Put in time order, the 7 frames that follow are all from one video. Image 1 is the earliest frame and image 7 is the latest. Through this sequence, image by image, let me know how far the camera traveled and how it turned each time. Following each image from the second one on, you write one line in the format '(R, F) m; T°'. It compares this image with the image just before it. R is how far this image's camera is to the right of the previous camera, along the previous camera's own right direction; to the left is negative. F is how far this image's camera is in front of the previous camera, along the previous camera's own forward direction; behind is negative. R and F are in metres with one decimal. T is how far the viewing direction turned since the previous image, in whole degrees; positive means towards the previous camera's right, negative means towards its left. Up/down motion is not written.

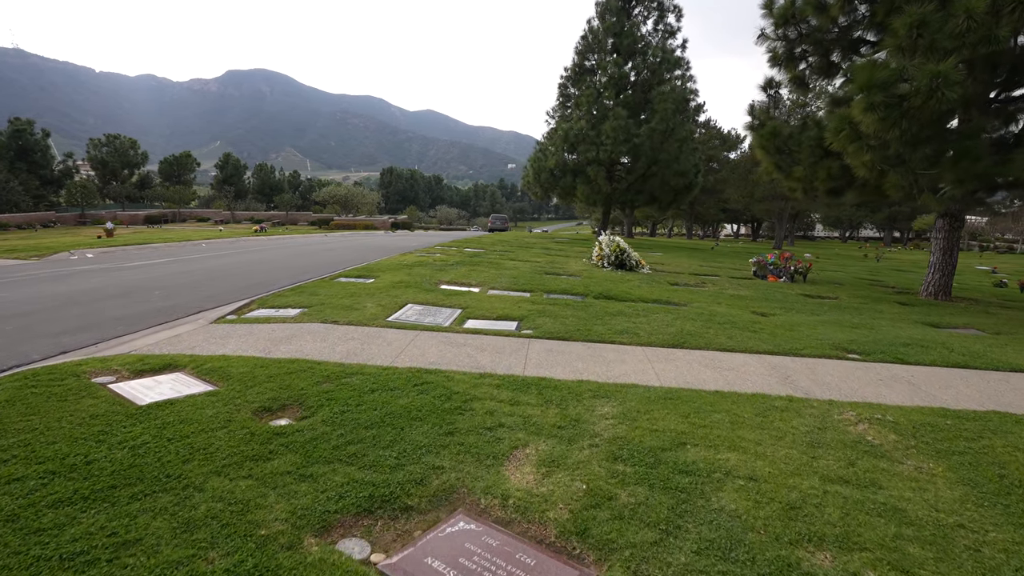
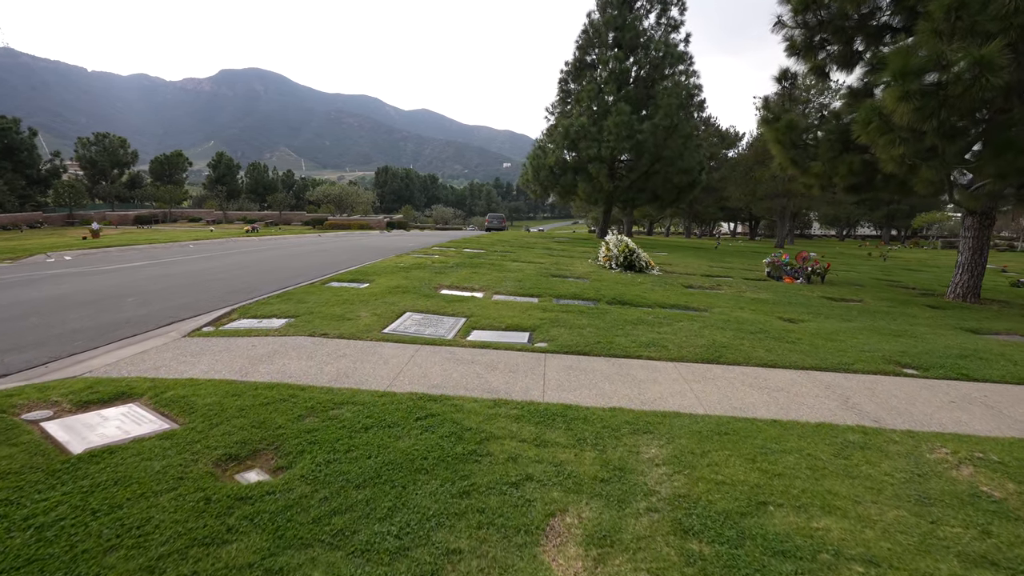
(-0.2, +0.7) m; 0°
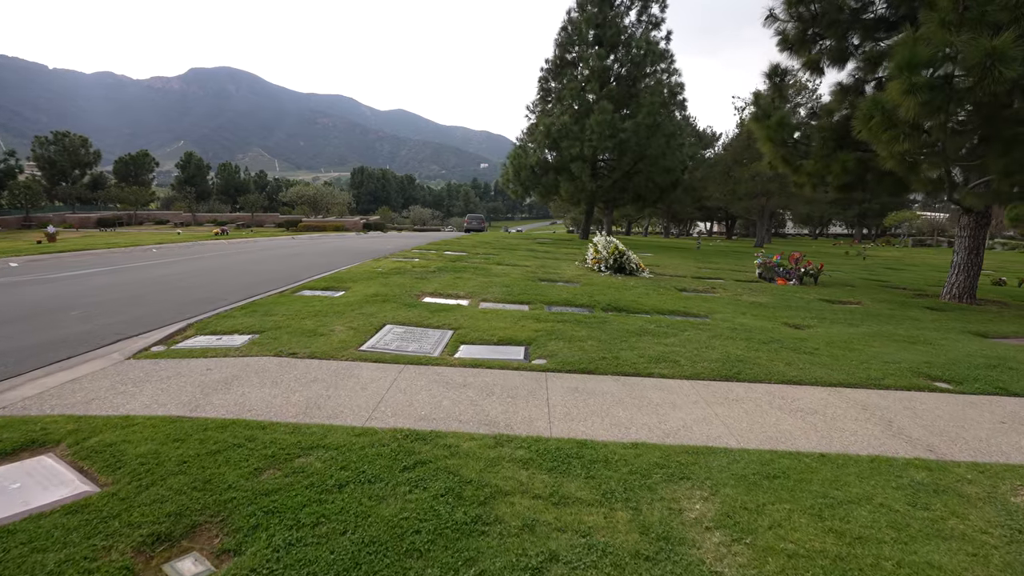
(-0.1, +0.6) m; +2°
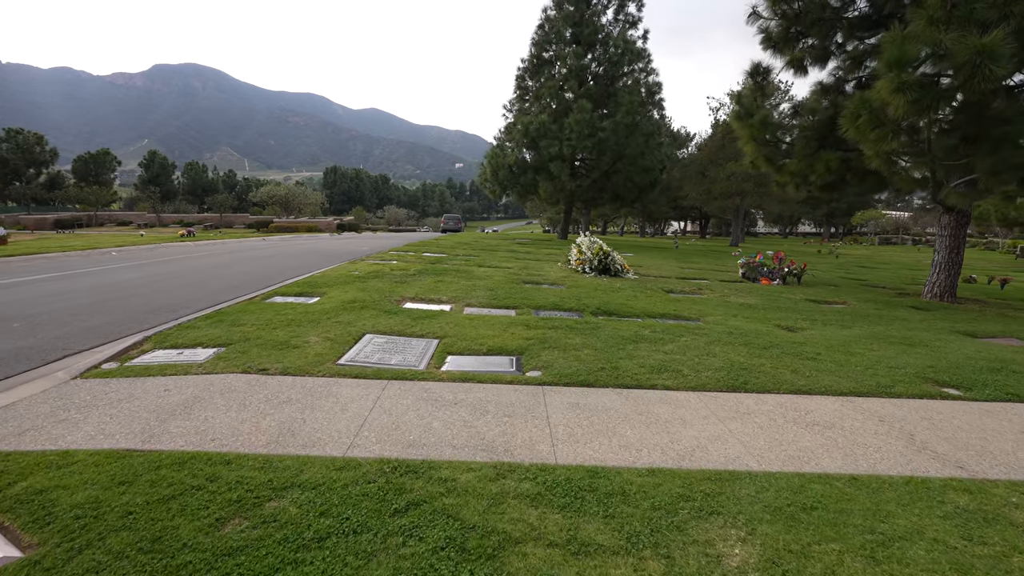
(-0.1, +0.3) m; +3°
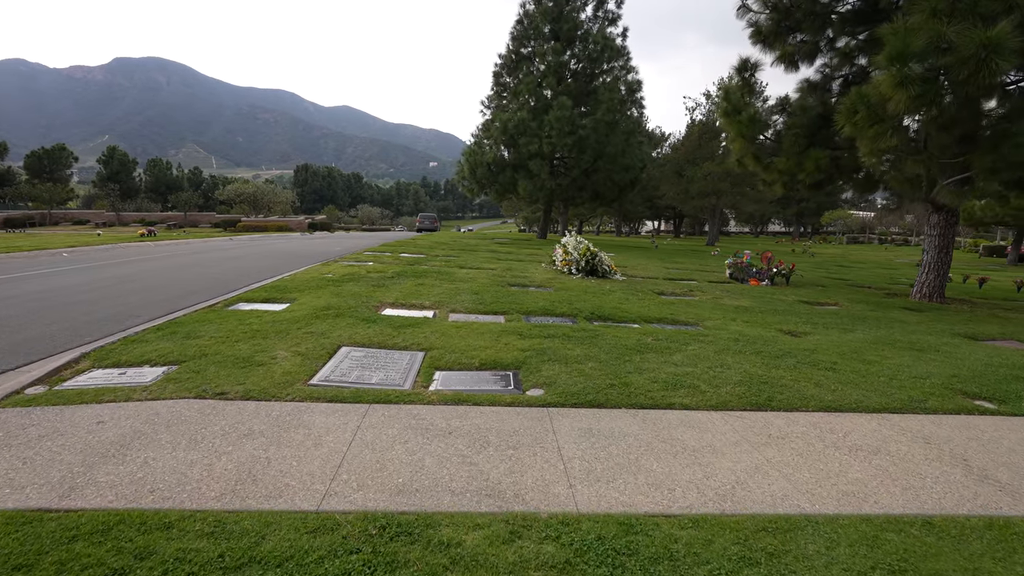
(-0.2, +0.5) m; +3°
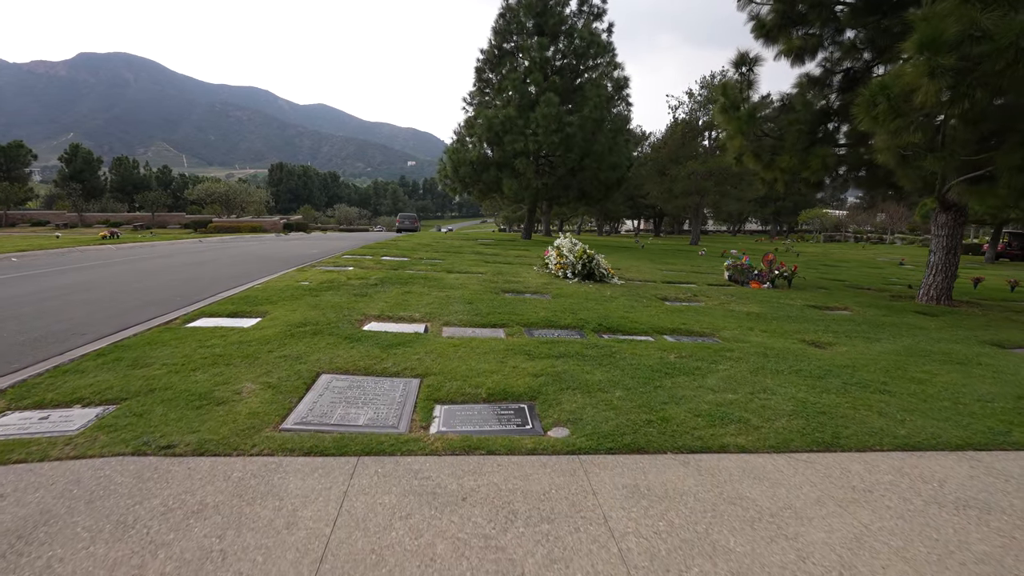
(-0.2, +0.7) m; +2°
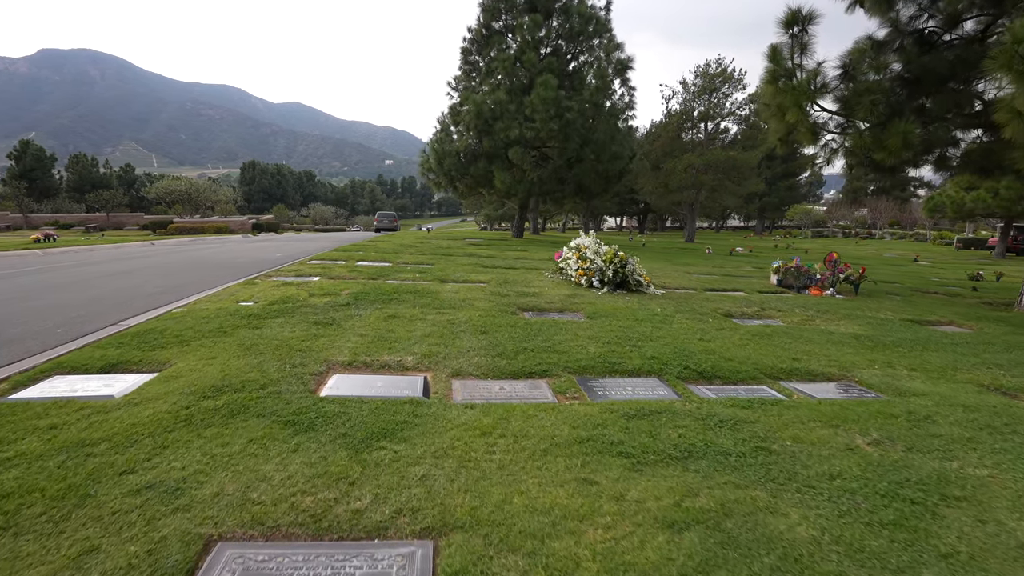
(-0.5, +2.1) m; +2°
